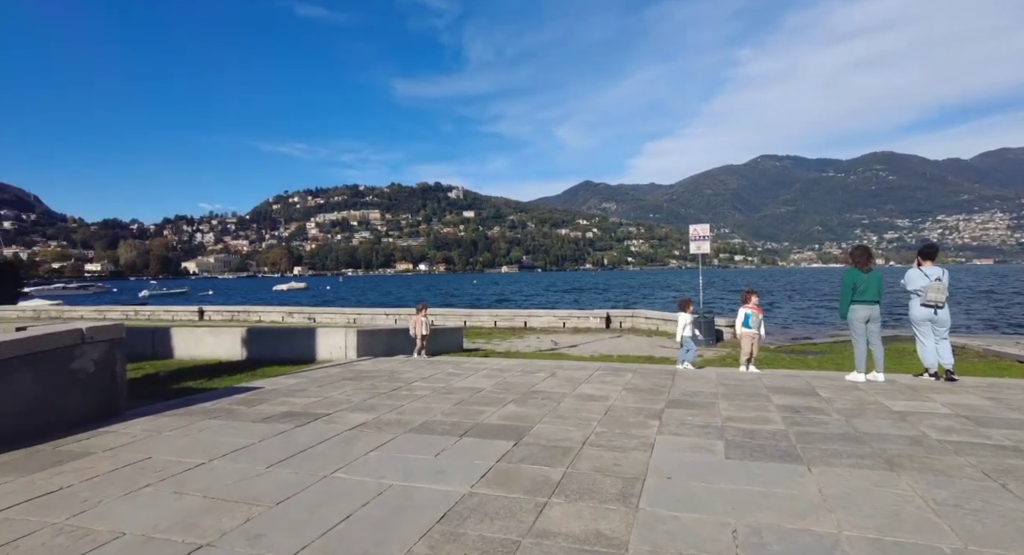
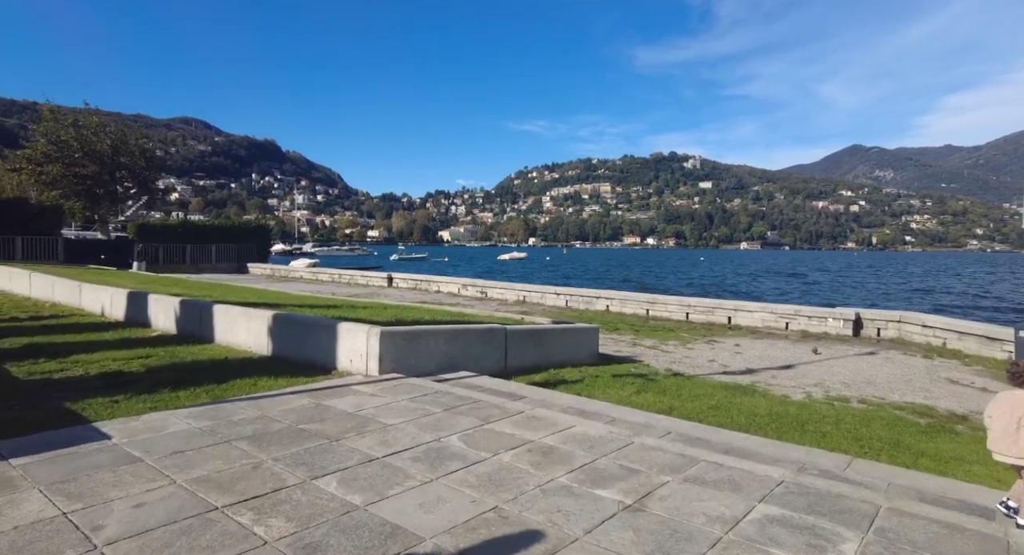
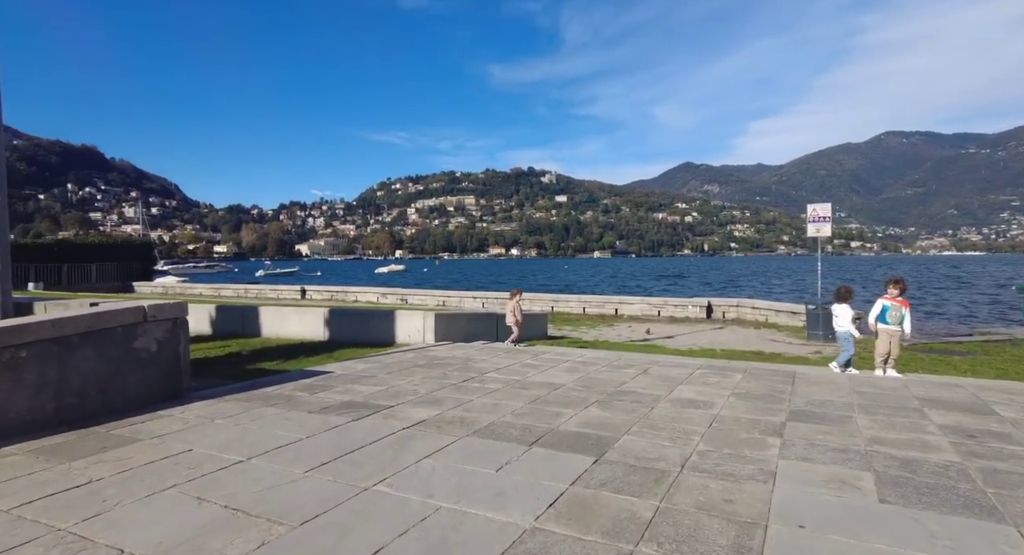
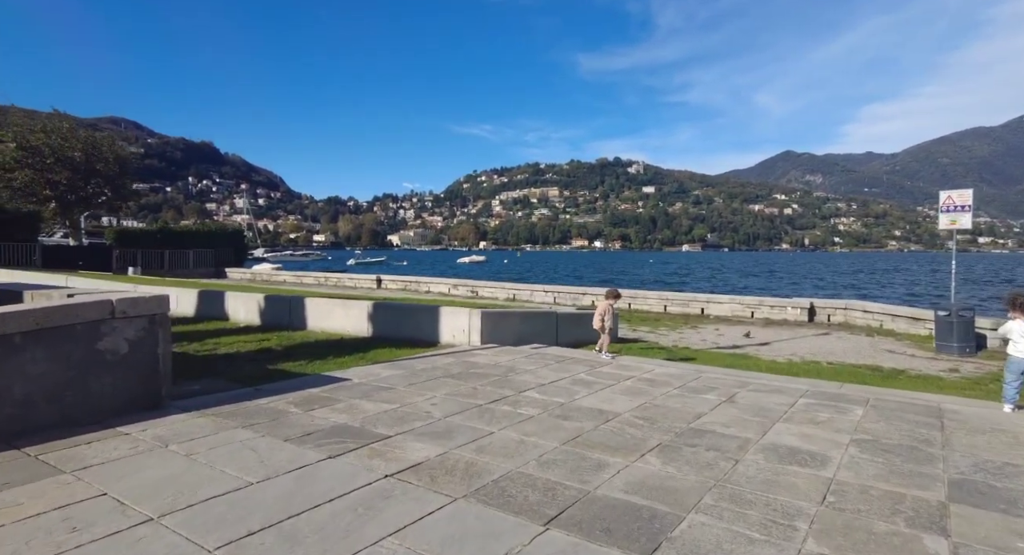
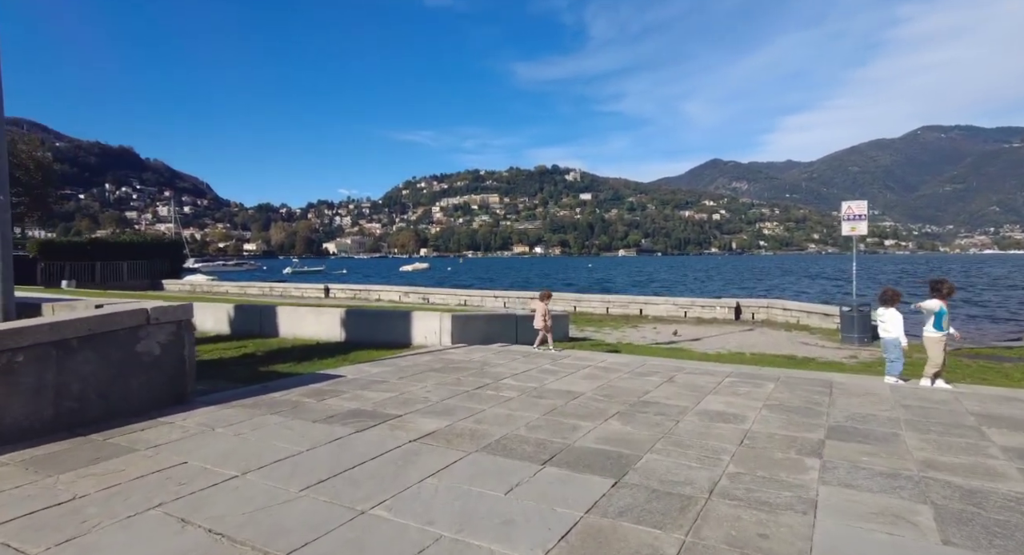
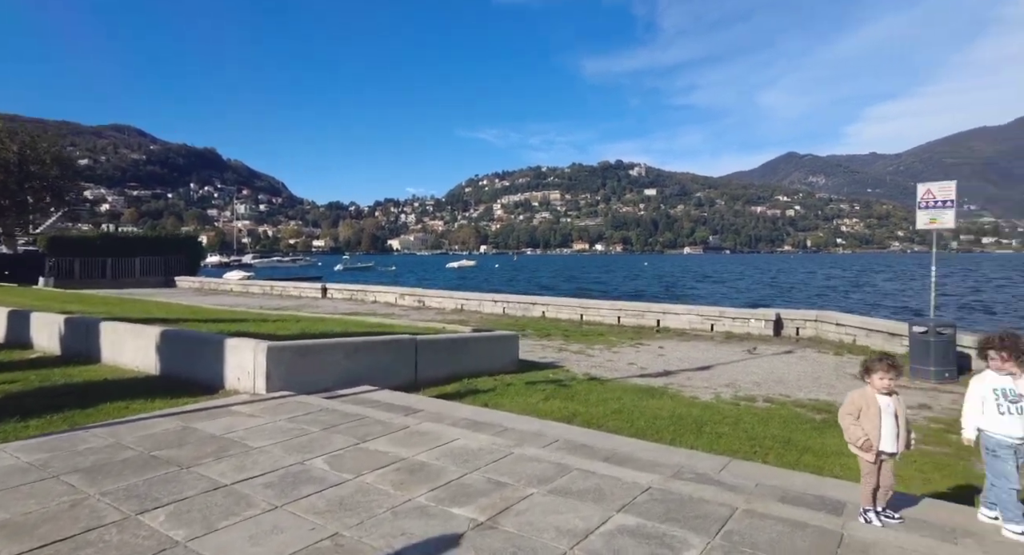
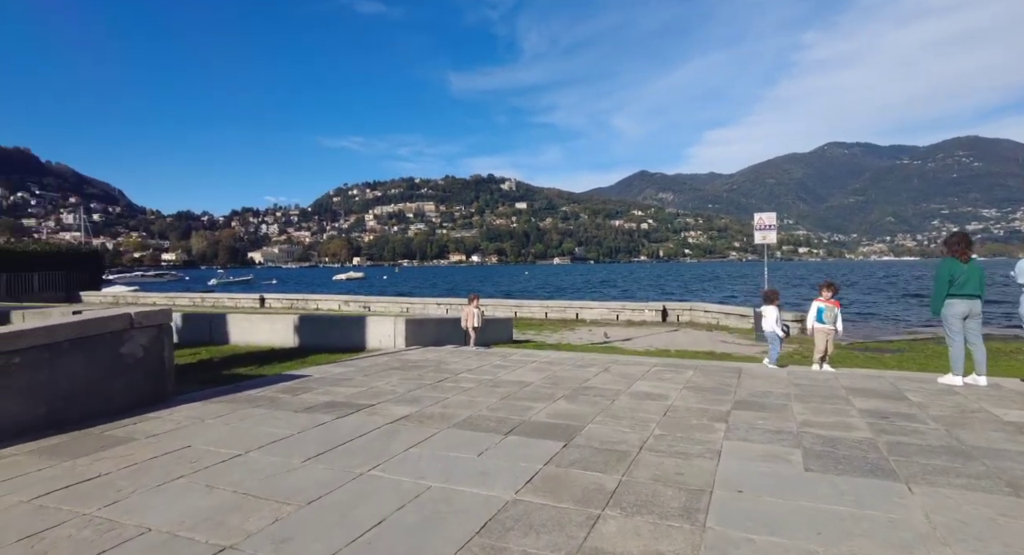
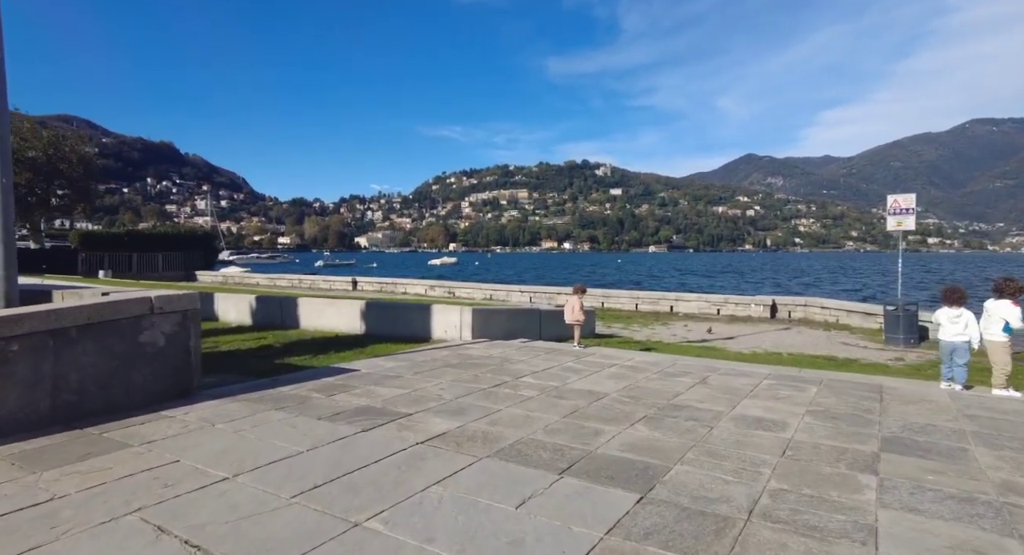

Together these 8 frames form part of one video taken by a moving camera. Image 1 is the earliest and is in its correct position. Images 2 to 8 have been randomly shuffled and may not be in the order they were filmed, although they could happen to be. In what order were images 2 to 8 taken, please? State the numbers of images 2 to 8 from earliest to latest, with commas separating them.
7, 3, 5, 8, 4, 2, 6
